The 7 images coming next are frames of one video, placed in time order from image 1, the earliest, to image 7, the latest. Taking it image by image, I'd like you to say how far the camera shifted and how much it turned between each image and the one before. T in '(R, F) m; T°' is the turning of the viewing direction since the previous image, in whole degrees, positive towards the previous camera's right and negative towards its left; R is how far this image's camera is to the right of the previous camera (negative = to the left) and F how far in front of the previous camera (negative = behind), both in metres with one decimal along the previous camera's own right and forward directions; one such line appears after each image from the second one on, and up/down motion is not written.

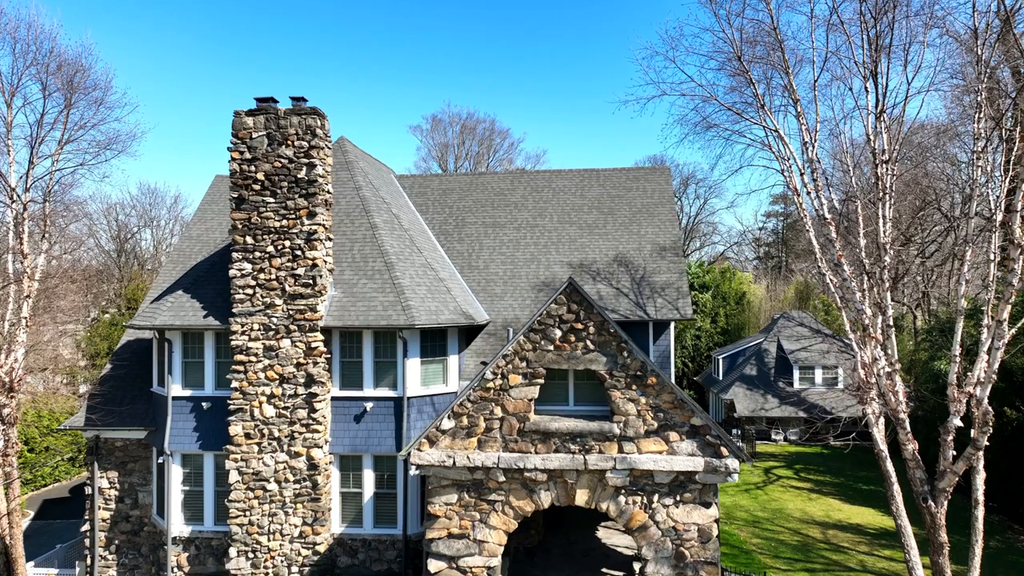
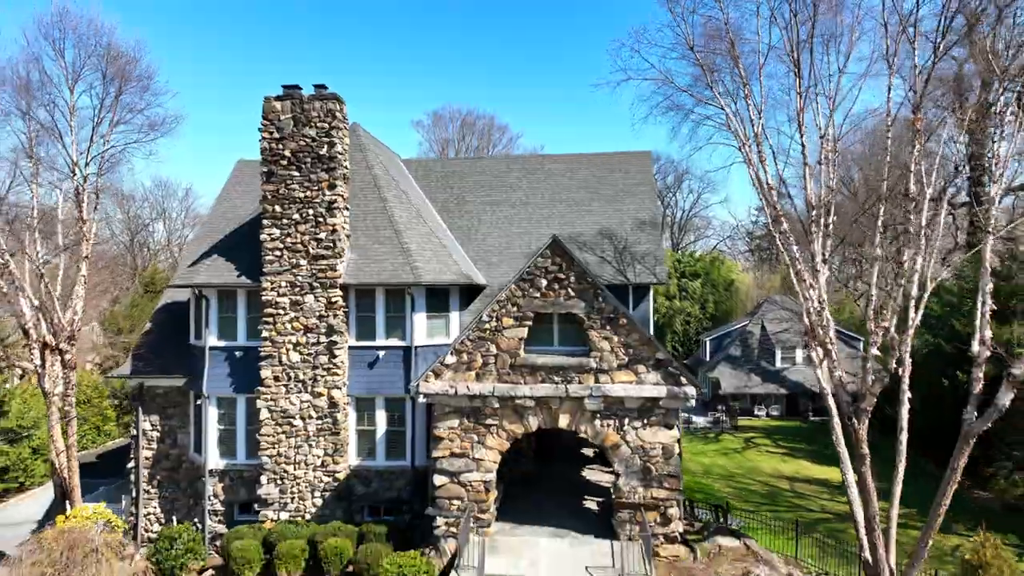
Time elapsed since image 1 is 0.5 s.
(+0.1, -1.9) m; 0°
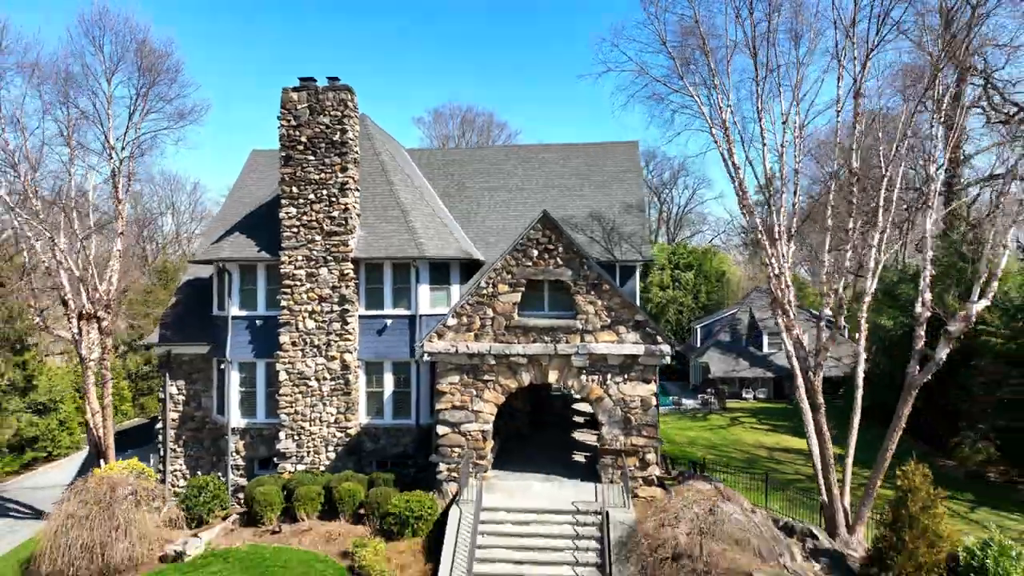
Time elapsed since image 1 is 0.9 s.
(+0.1, -1.5) m; 0°
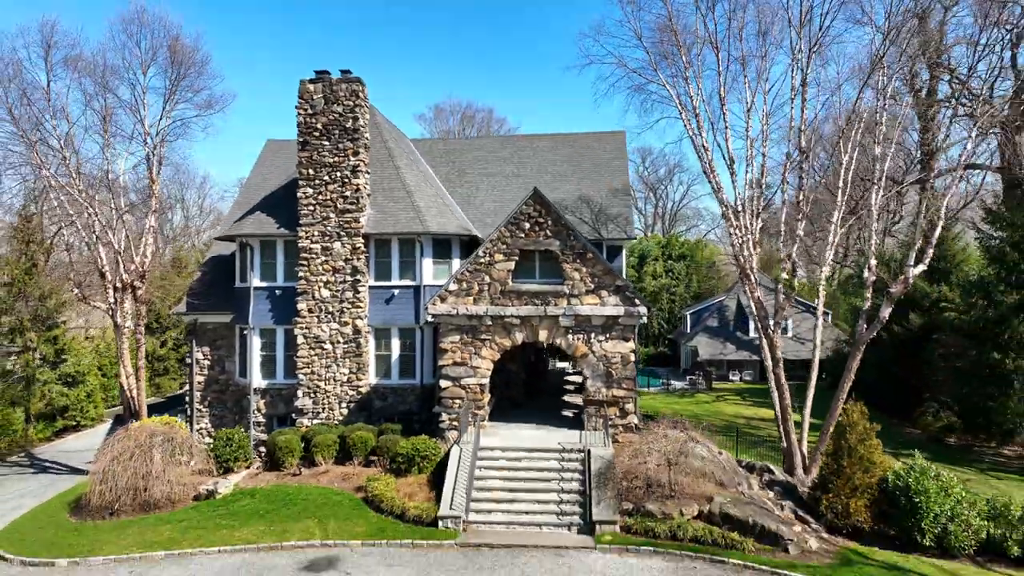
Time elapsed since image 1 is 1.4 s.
(+0.1, -1.7) m; 0°
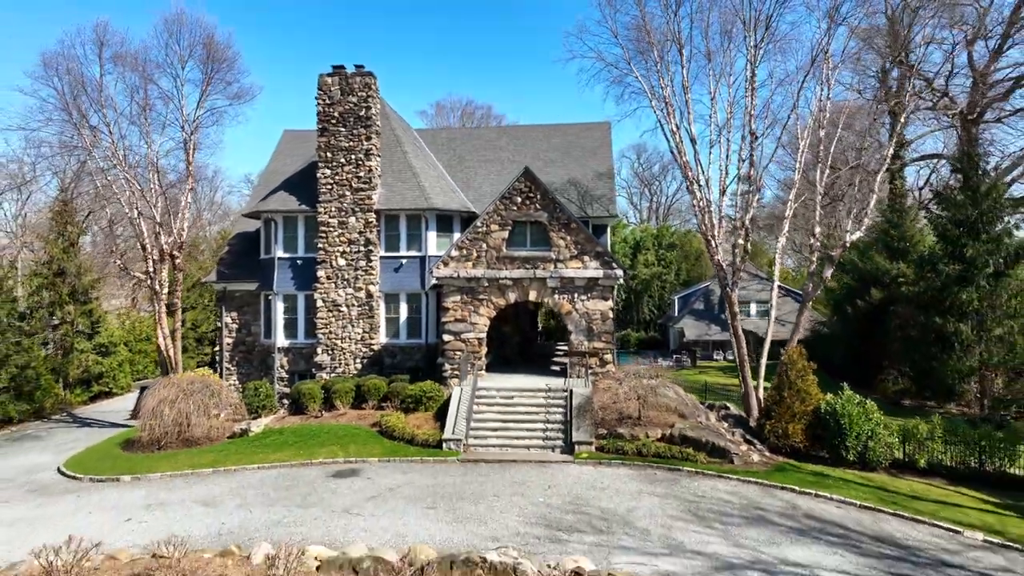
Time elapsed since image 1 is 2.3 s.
(+0.2, -2.3) m; 0°
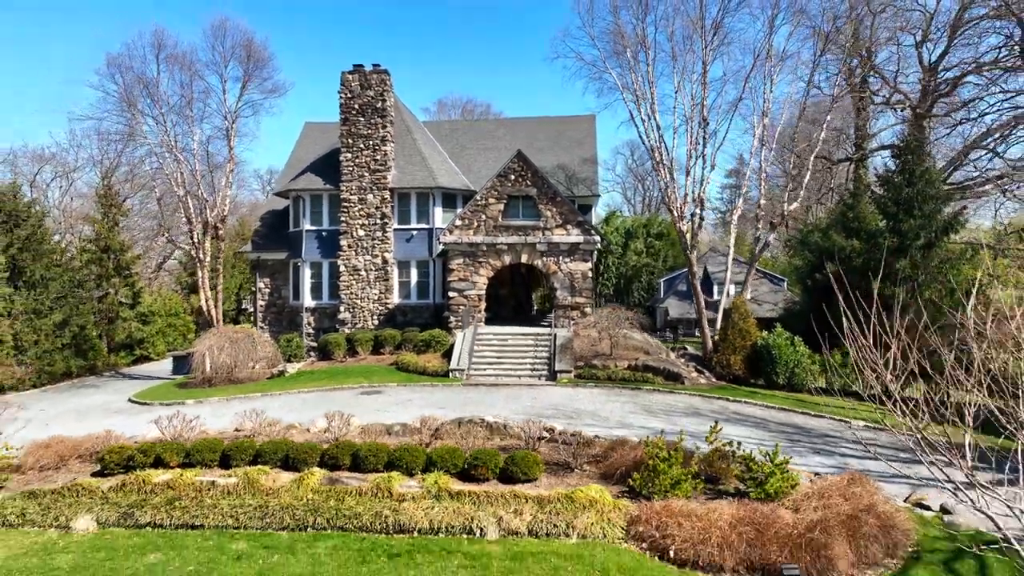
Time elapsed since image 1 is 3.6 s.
(+0.2, -3.3) m; 0°
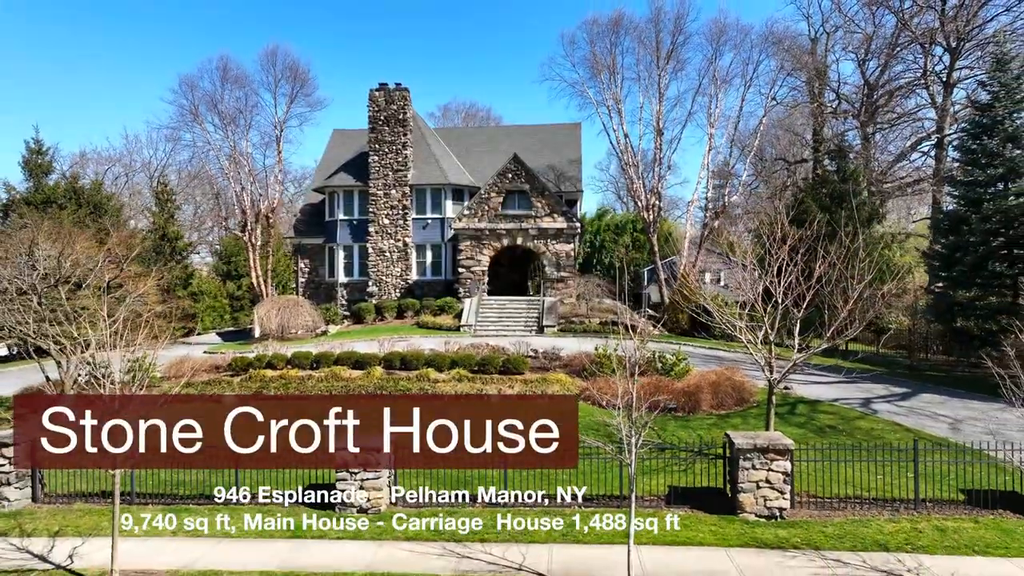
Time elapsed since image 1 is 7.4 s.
(+0.1, -5.1) m; 0°
